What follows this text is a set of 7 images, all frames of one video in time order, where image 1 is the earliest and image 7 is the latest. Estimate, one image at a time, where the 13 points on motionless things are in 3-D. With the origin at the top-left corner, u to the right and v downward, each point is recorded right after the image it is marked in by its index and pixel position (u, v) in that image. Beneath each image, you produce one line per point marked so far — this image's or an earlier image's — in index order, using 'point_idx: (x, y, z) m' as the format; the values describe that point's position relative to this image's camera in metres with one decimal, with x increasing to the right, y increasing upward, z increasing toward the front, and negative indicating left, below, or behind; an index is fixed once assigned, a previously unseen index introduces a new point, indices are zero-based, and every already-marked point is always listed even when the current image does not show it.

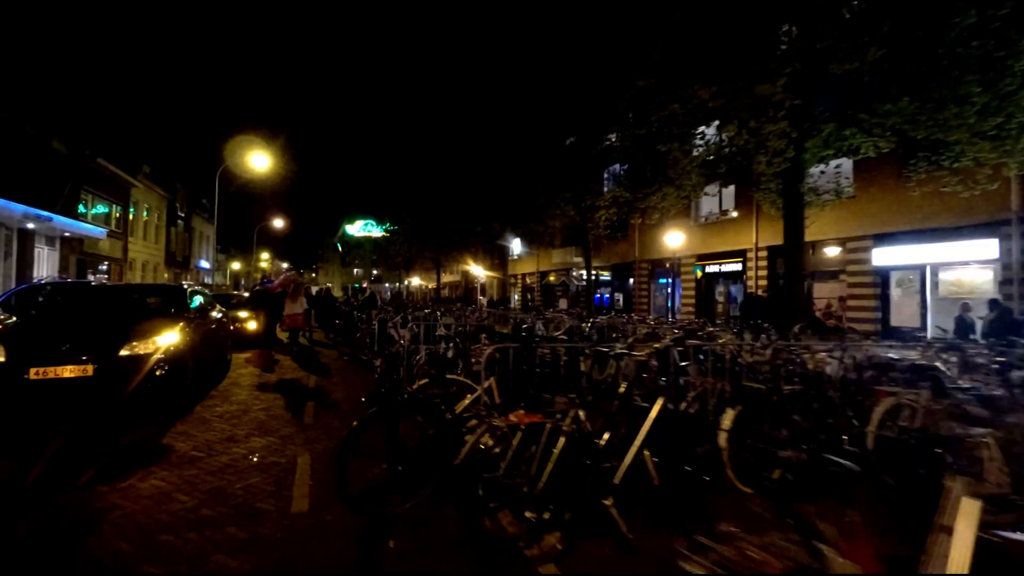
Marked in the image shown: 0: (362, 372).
0: (-3.7, -2.1, +11.2) m
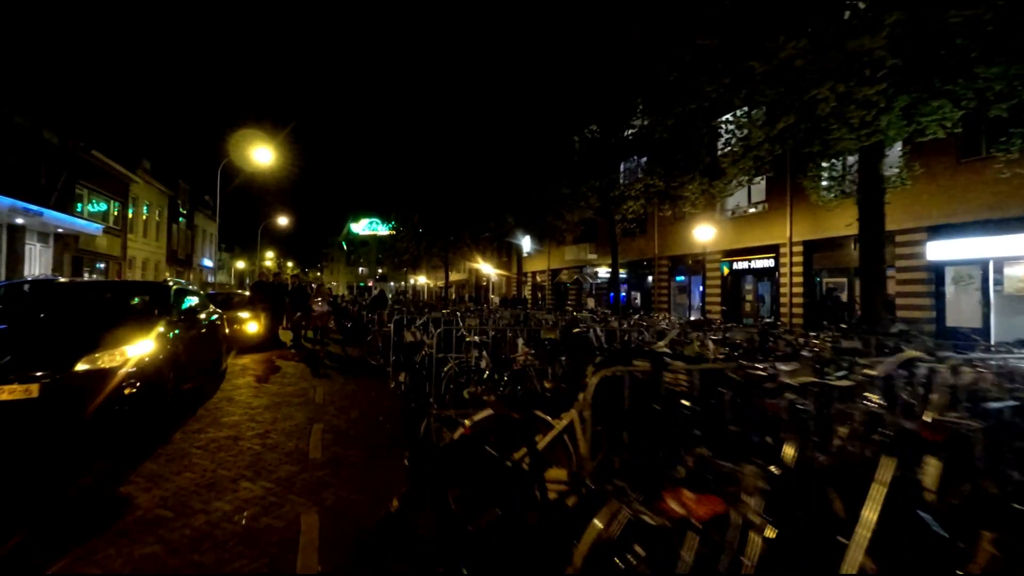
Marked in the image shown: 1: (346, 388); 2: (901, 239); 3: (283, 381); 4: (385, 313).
0: (-2.9, -2.0, +9.8) m
1: (-3.3, -2.0, +9.6) m
2: (+15.7, +1.5, +18.9) m
3: (-4.9, -2.0, +10.0) m
4: (-4.3, -0.9, +15.4) m
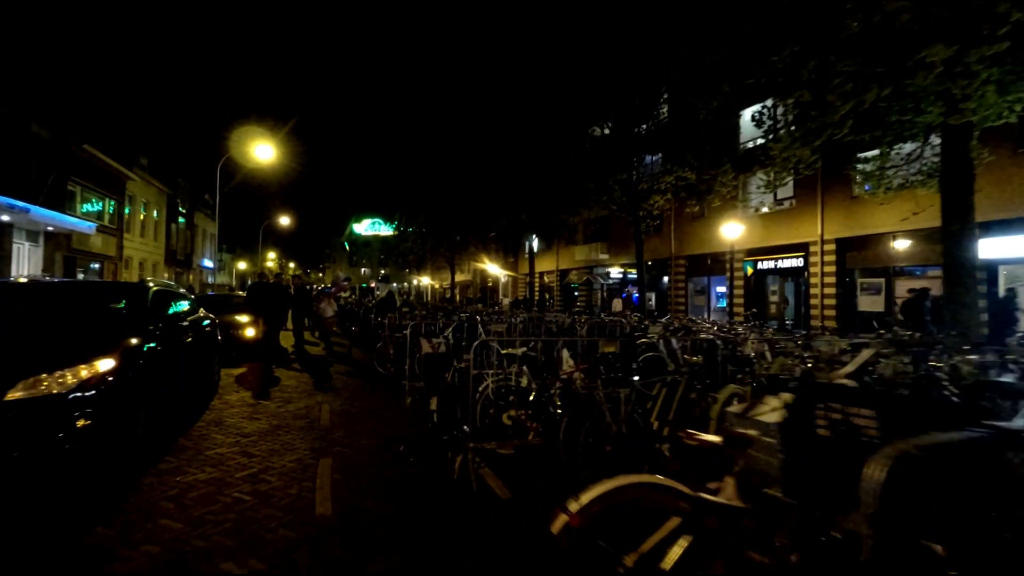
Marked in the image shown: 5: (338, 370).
0: (-2.3, -2.1, +8.5) m
1: (-2.7, -2.1, +8.3) m
2: (+16.3, +1.5, +17.5) m
3: (-4.3, -2.0, +8.7) m
4: (-3.6, -0.9, +14.2) m
5: (-4.4, -2.0, +11.5) m
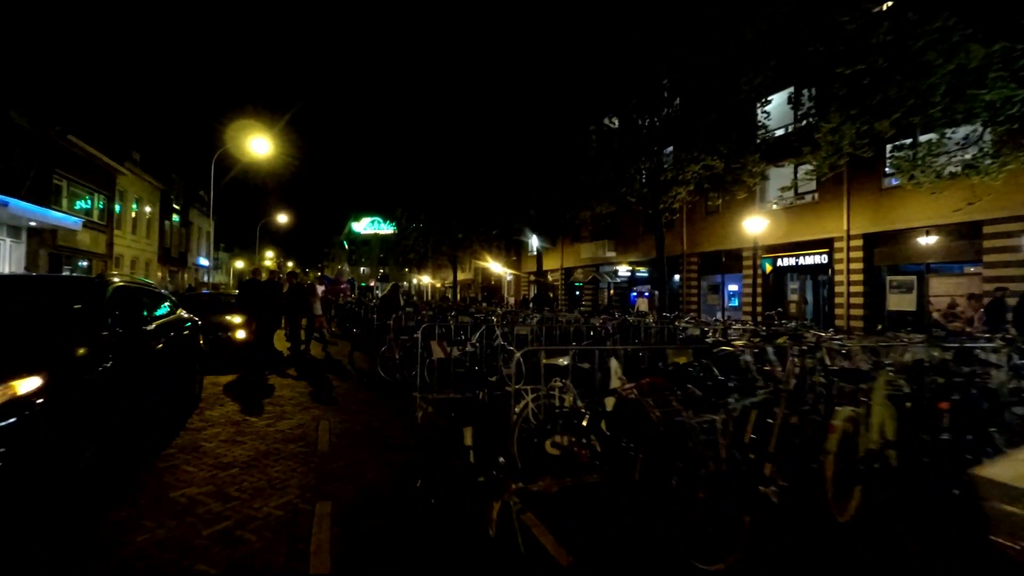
0: (-1.8, -2.0, +7.3) m
1: (-2.3, -2.0, +7.2) m
2: (+16.8, +1.6, +16.4) m
3: (-3.8, -2.0, +7.5) m
4: (-3.2, -0.9, +13.0) m
5: (-3.9, -2.0, +10.4) m
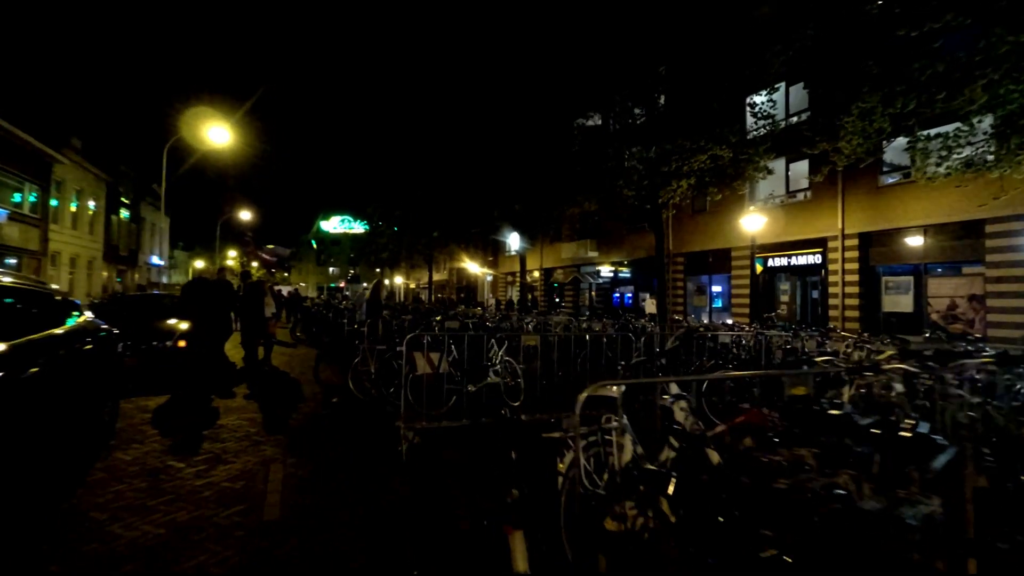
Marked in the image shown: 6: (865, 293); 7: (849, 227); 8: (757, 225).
0: (-1.7, -2.0, +5.7) m
1: (-2.1, -2.0, +5.5) m
2: (+16.3, +1.5, +15.9) m
3: (-3.7, -2.0, +5.8) m
4: (-3.4, -0.9, +11.3) m
5: (-4.0, -2.0, +8.6) m
6: (+14.9, -0.2, +19.4) m
7: (+14.3, +2.6, +19.5) m
8: (+10.1, +2.6, +19.1) m
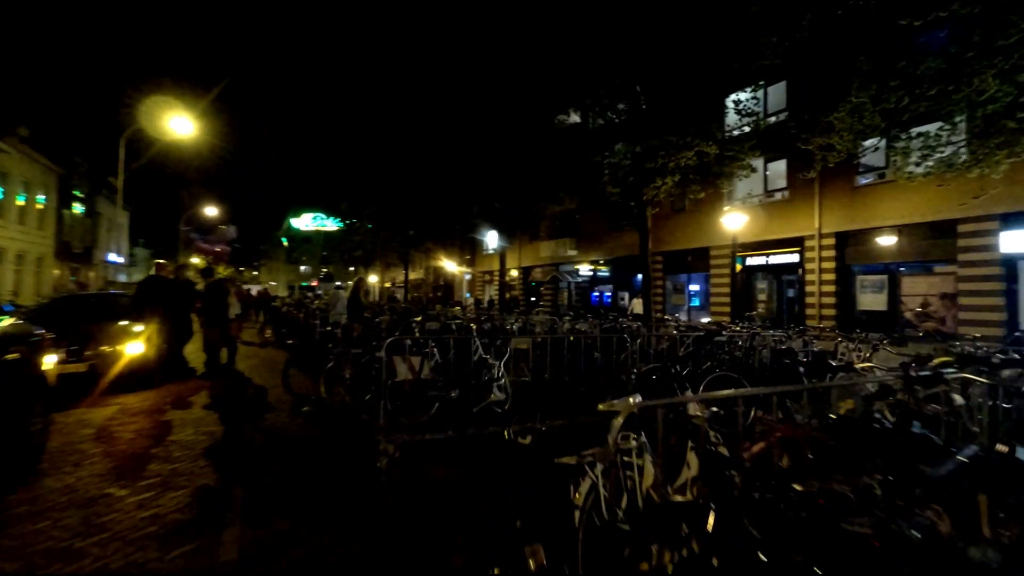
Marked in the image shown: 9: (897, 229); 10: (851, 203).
0: (-1.8, -2.0, +5.1) m
1: (-2.2, -2.0, +4.9) m
2: (+15.7, +1.6, +16.2) m
3: (-3.8, -1.9, +5.1) m
4: (-3.7, -0.9, +10.6) m
5: (-4.2, -2.0, +7.9) m
6: (+14.1, -0.1, +19.6) m
7: (+13.5, +2.7, +19.7) m
8: (+9.3, +2.7, +19.1) m
9: (+15.0, +2.3, +17.8) m
10: (+14.0, +3.5, +18.9) m
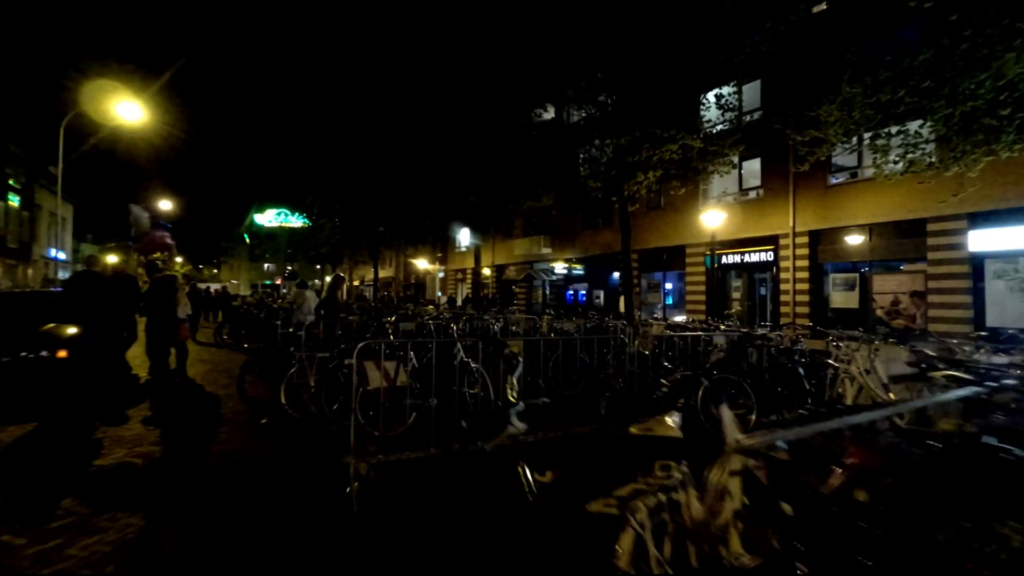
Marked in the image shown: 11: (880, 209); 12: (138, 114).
0: (-1.8, -2.0, +4.3) m
1: (-2.2, -2.0, +4.1) m
2: (+14.9, +1.7, +16.5) m
3: (-3.8, -1.9, +4.2) m
4: (-4.1, -0.8, +9.7) m
5: (-4.4, -1.9, +7.0) m
6: (+13.1, -0.1, +19.8) m
7: (+12.5, +2.7, +19.8) m
8: (+8.3, +2.7, +19.0) m
9: (+14.1, +2.4, +18.1) m
10: (+13.0, +3.6, +19.1) m
11: (+14.1, +3.0, +17.6) m
12: (-15.7, +7.5, +19.1) m
